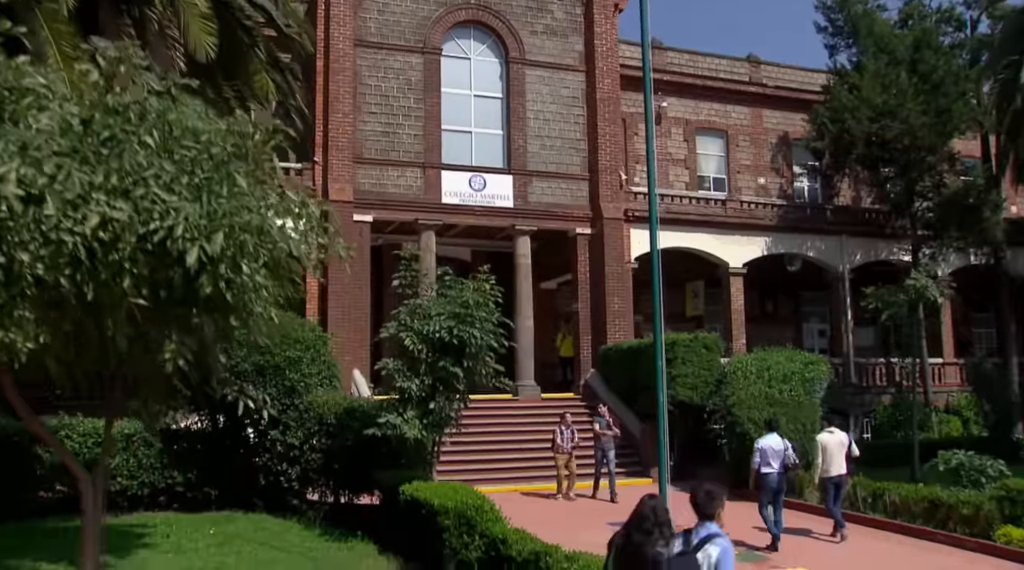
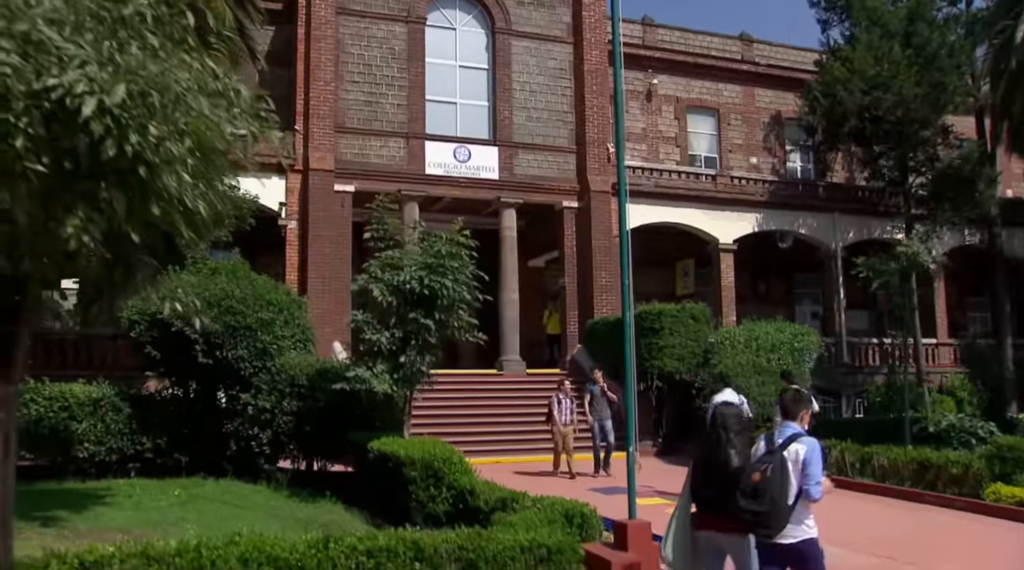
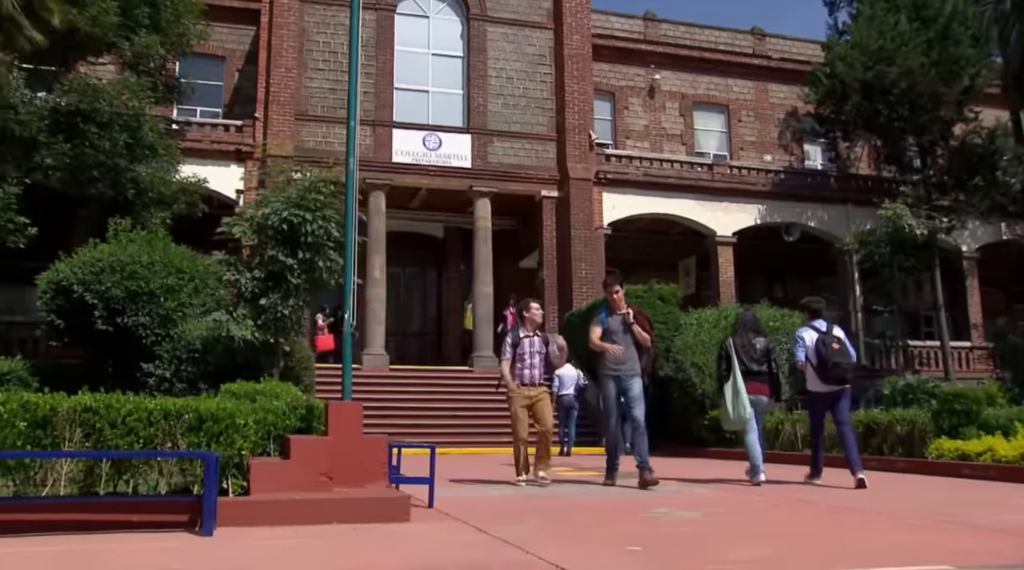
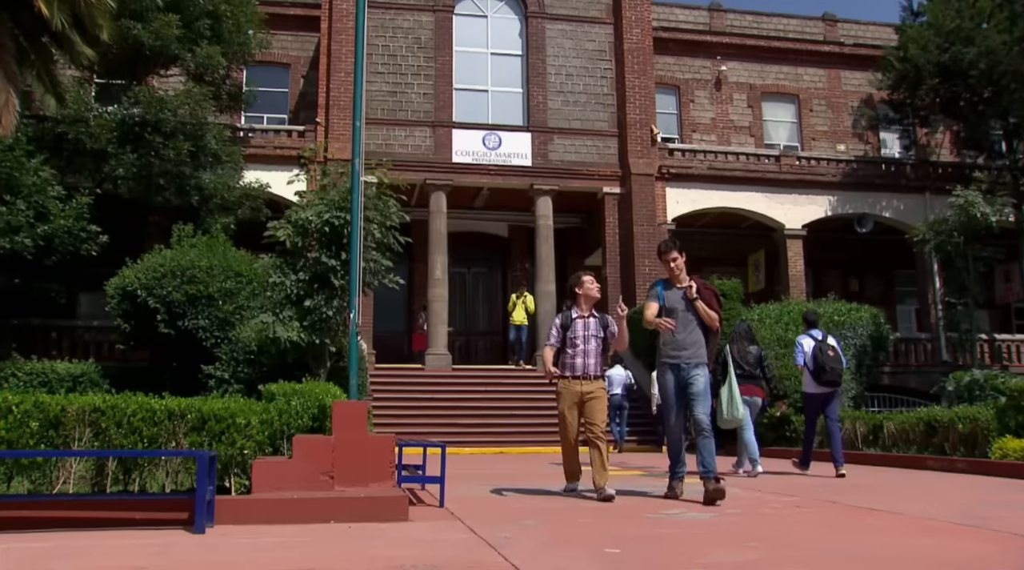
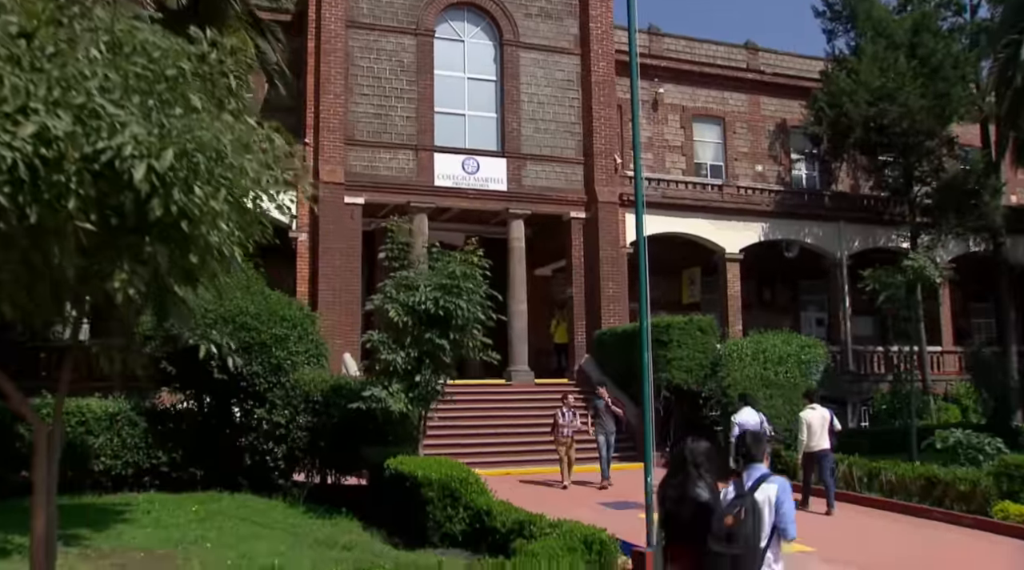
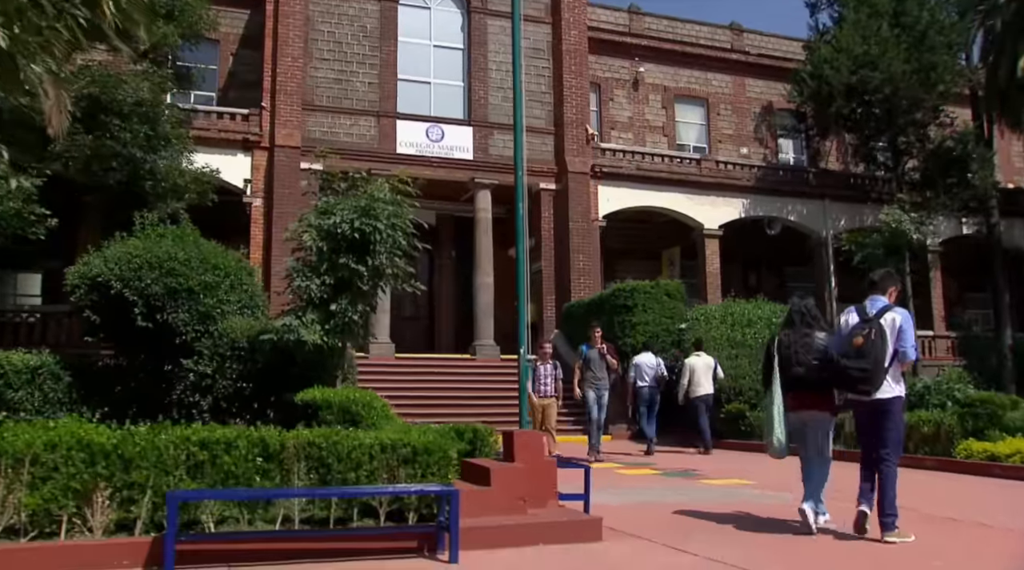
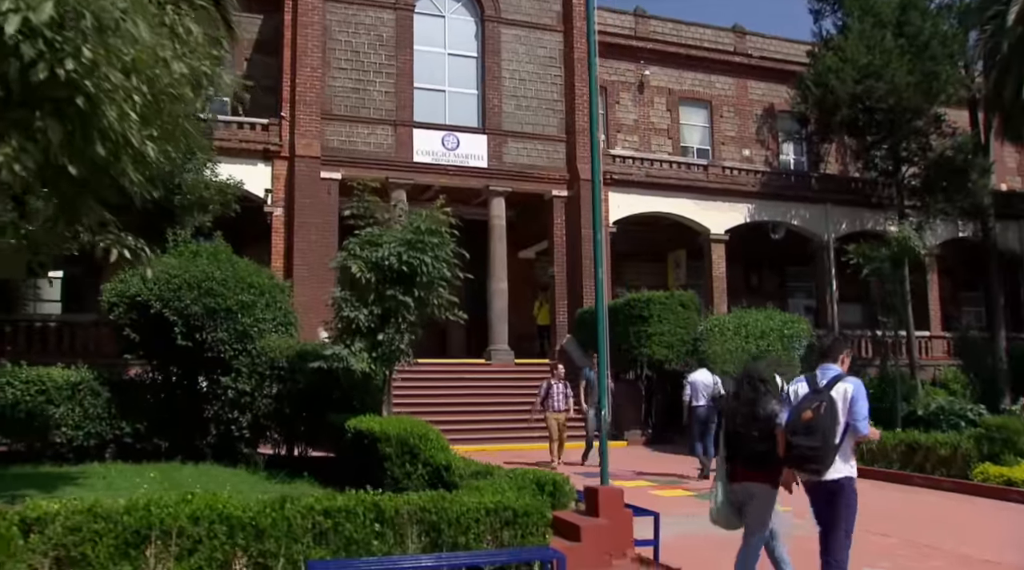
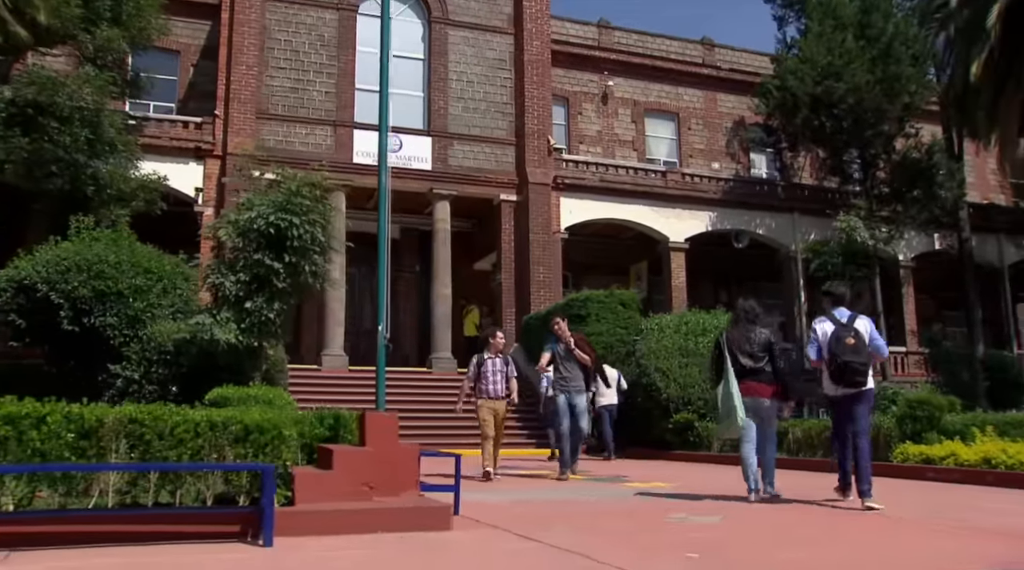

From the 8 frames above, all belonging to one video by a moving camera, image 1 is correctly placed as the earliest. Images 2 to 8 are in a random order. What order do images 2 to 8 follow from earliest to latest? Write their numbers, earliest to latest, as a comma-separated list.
5, 2, 7, 6, 8, 3, 4
